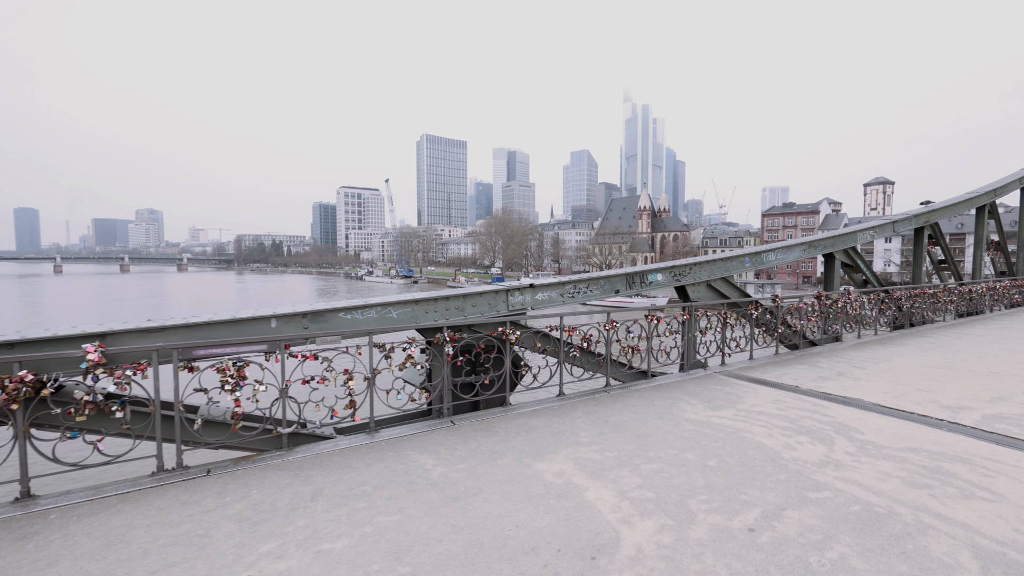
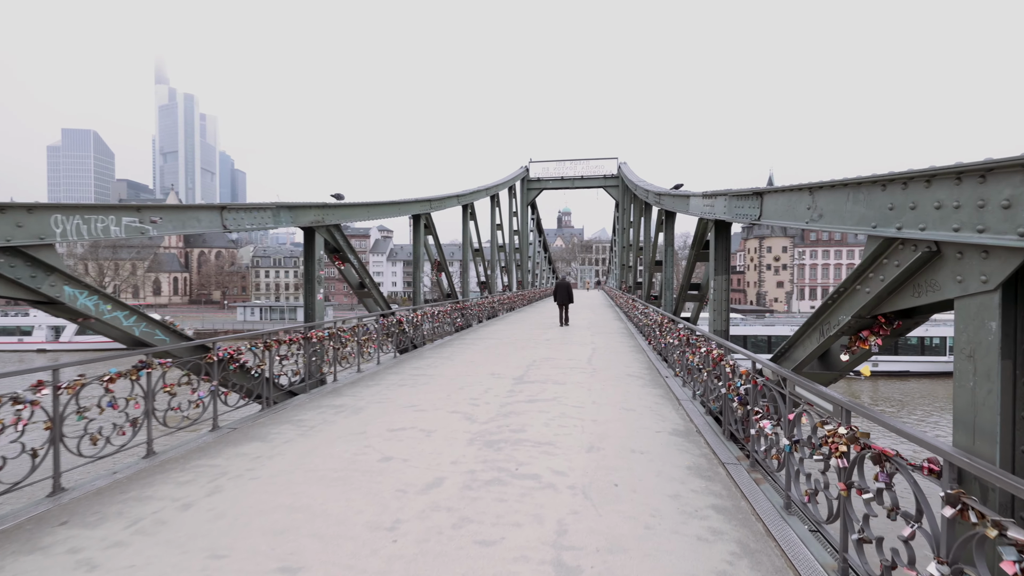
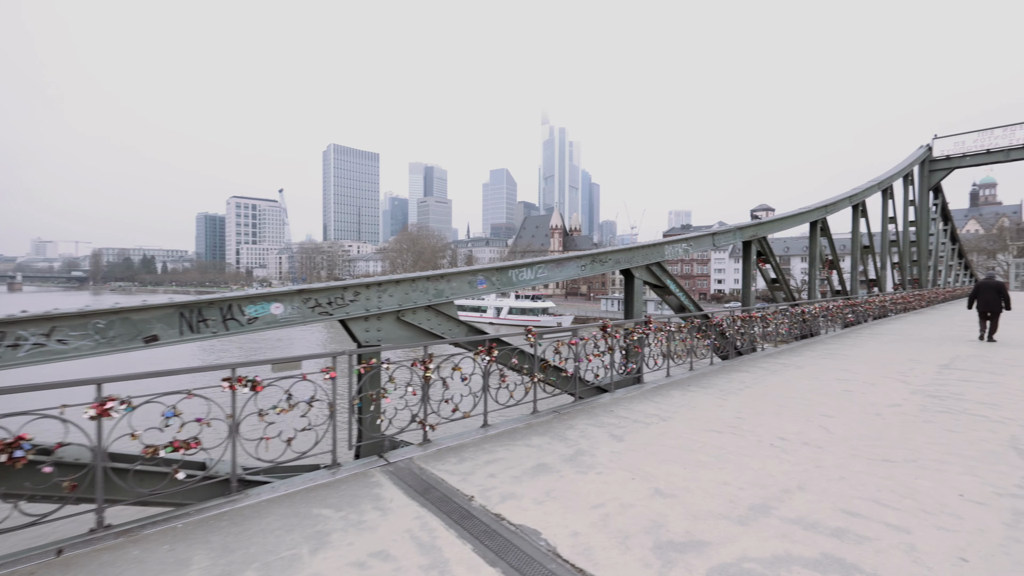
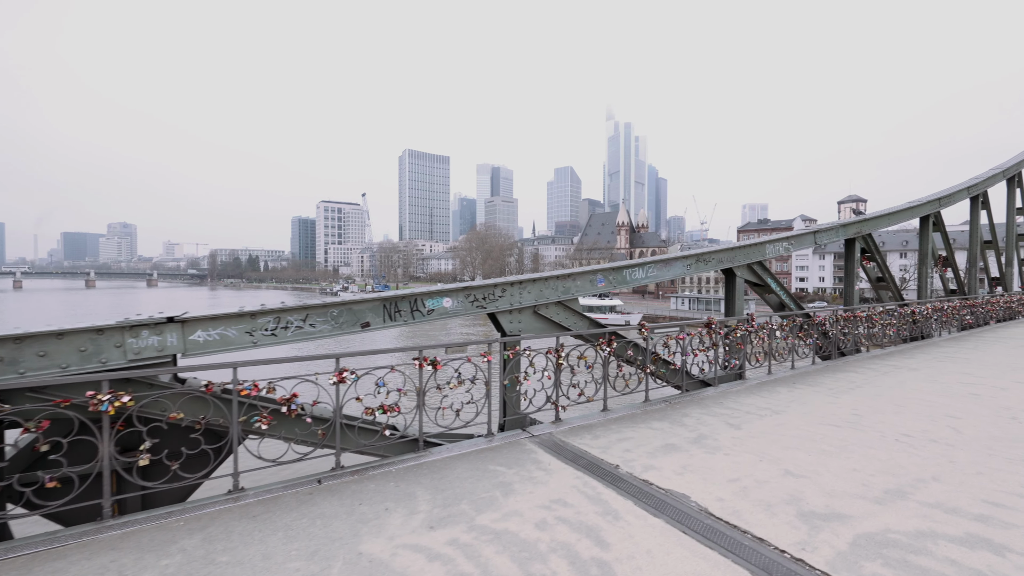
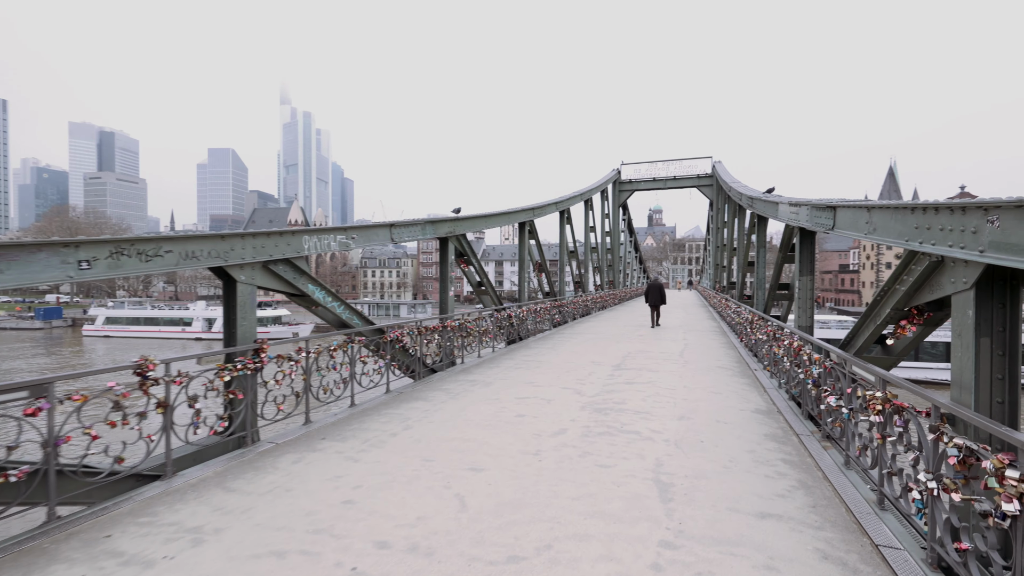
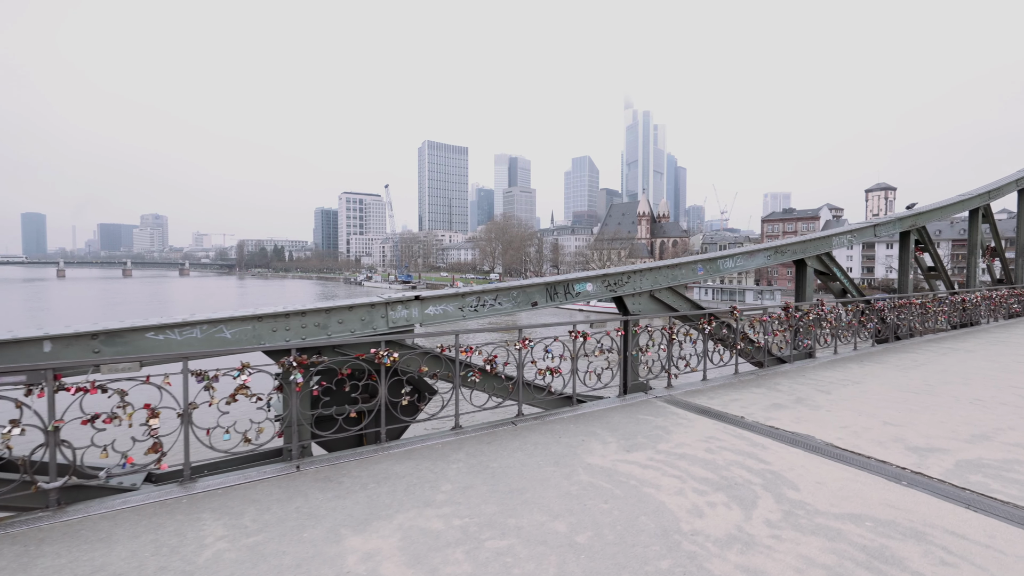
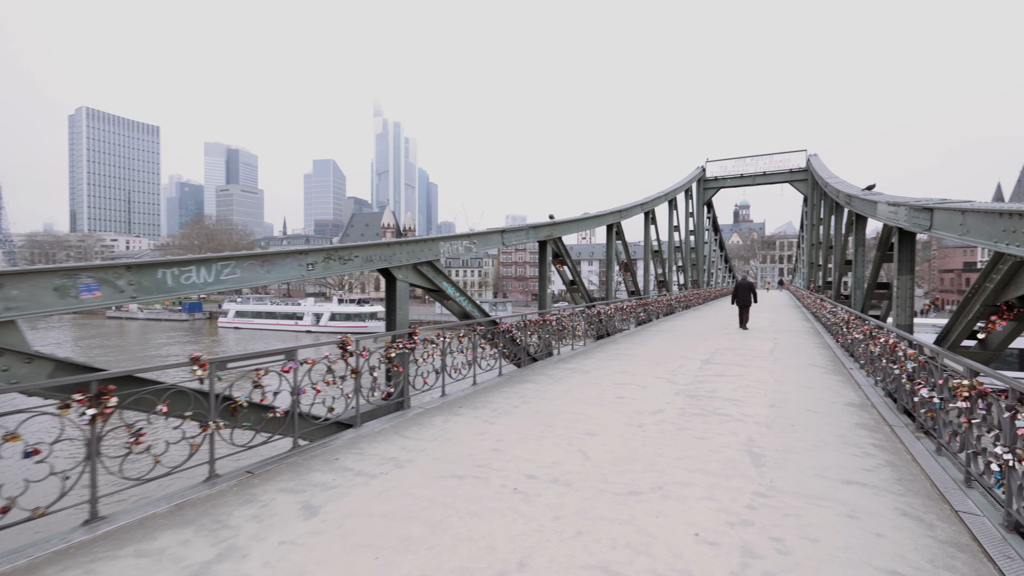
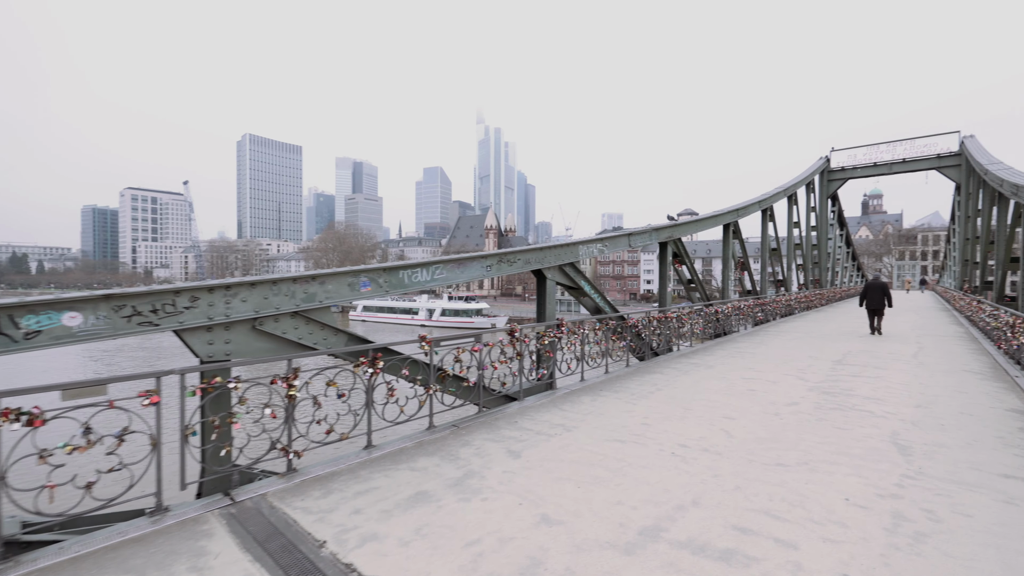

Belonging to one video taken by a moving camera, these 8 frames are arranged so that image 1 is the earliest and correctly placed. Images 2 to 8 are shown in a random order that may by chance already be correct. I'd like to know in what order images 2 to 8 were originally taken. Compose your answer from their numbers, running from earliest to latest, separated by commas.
6, 4, 3, 8, 7, 5, 2
